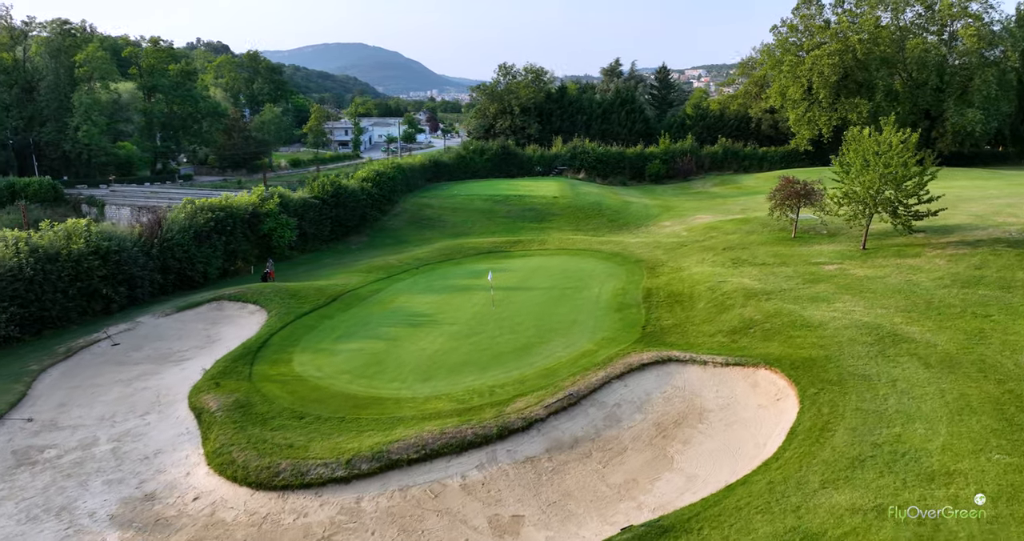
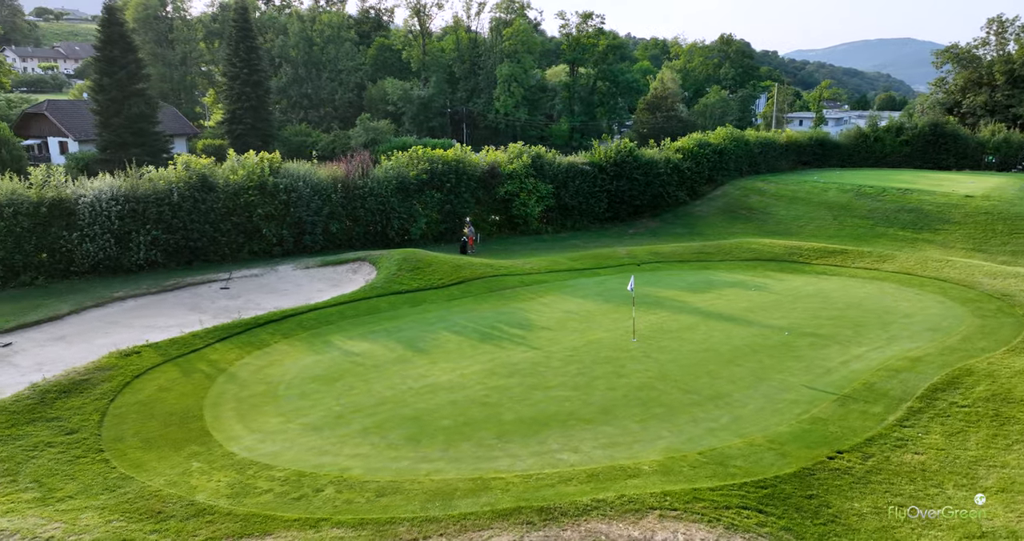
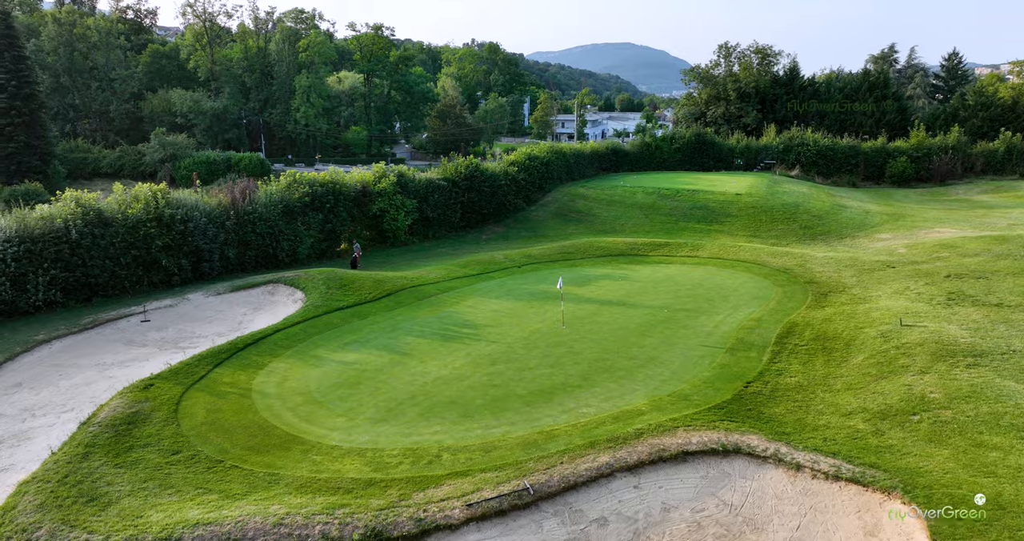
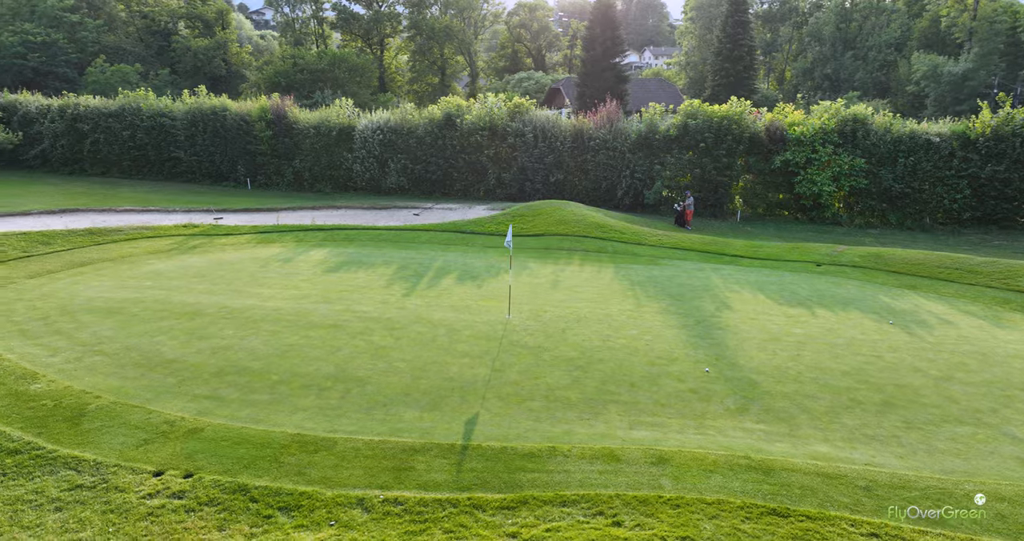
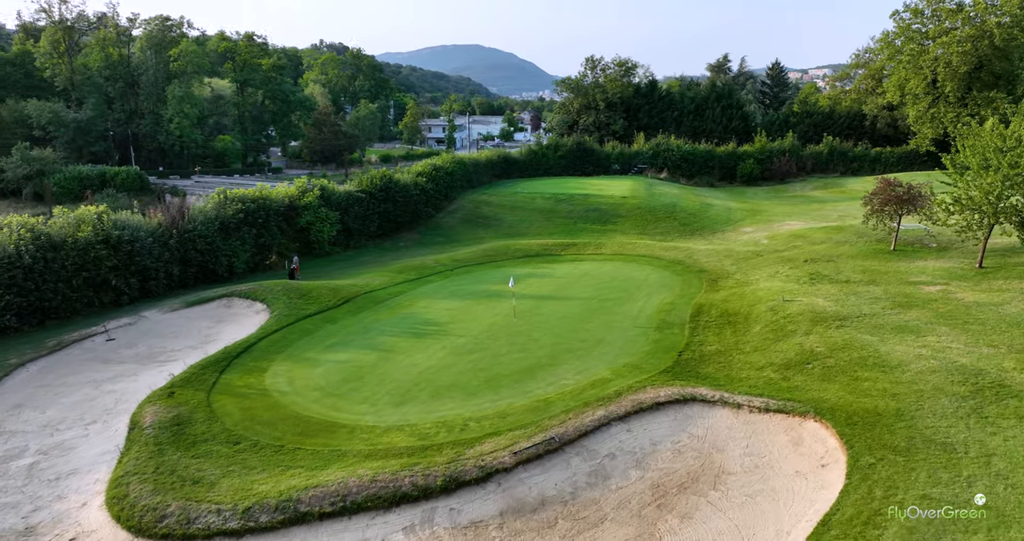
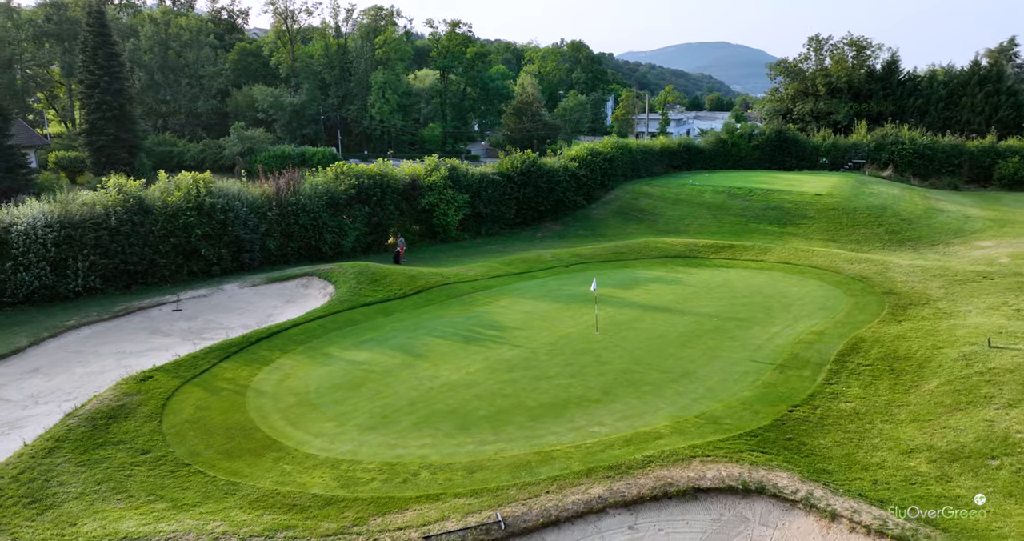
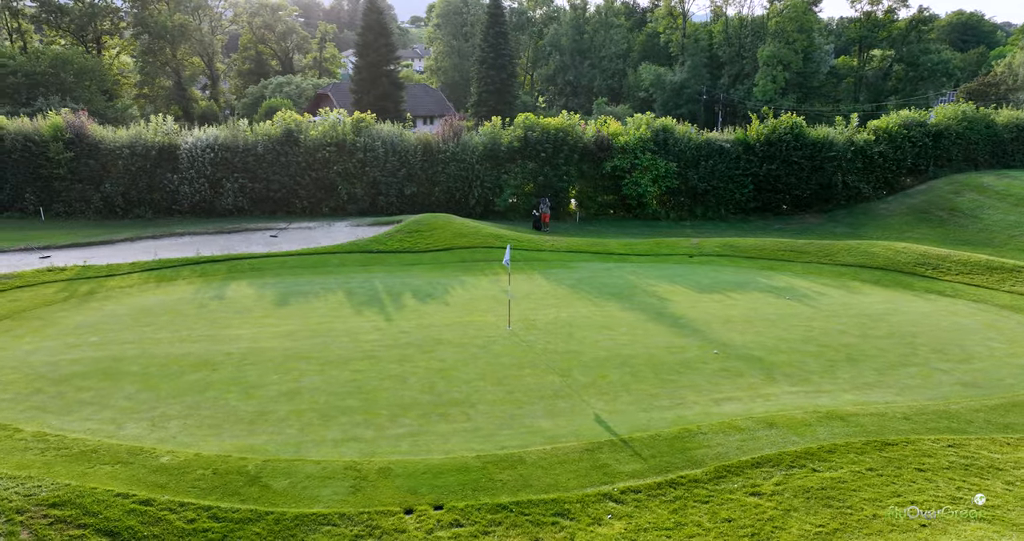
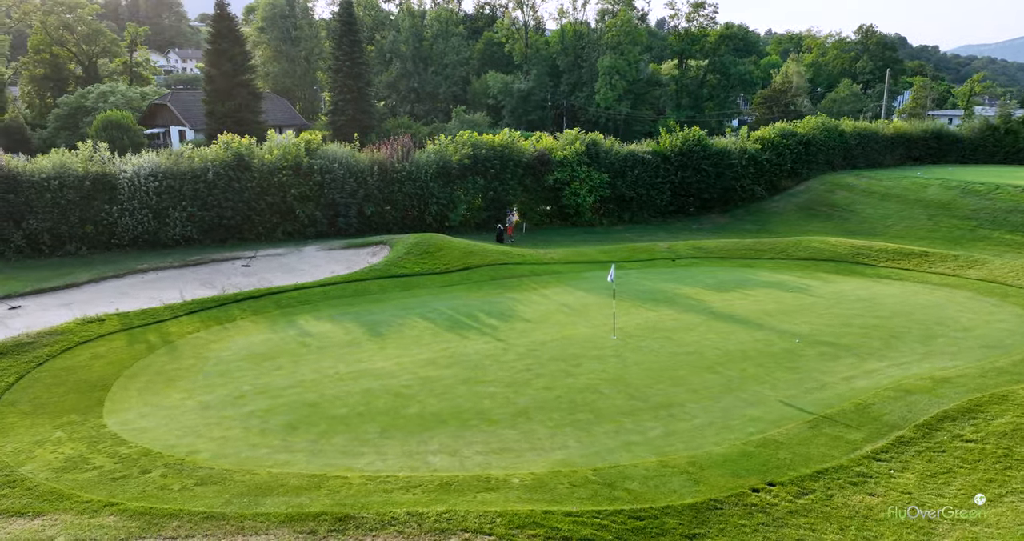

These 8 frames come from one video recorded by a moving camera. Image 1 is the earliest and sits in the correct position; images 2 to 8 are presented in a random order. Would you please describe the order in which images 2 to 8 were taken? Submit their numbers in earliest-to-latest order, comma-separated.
5, 3, 6, 2, 8, 7, 4
